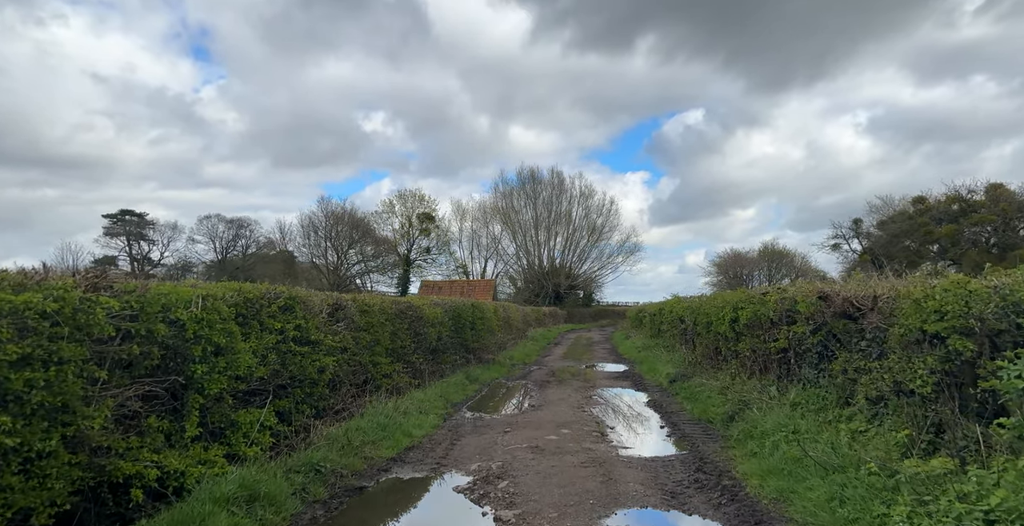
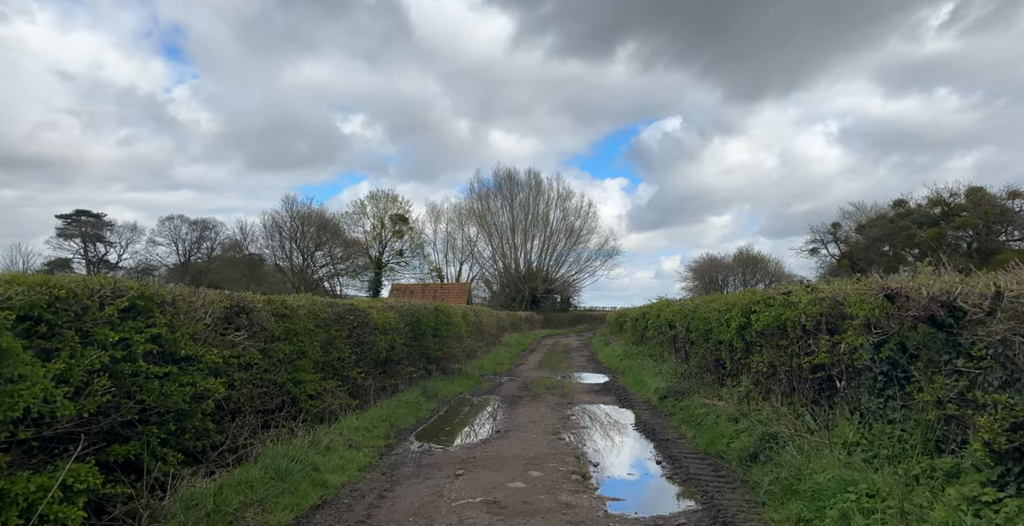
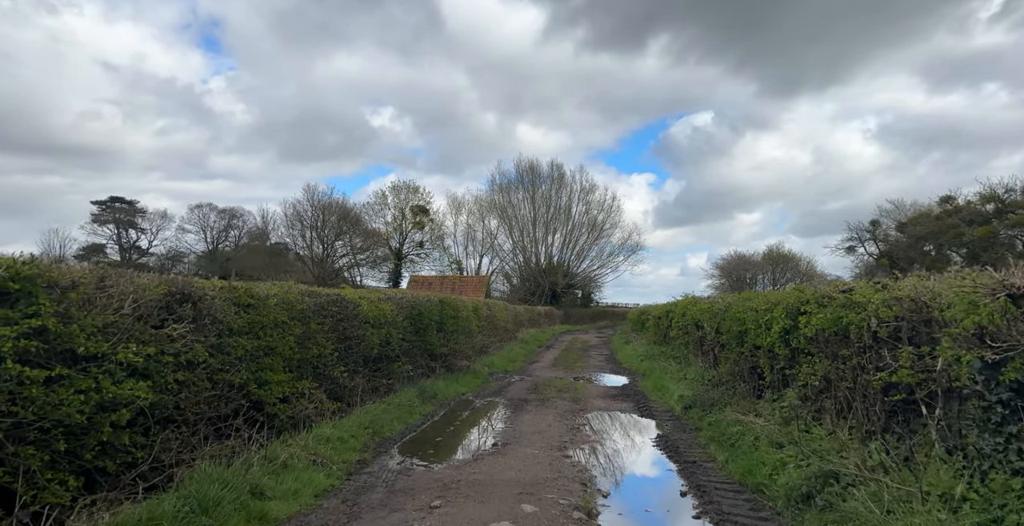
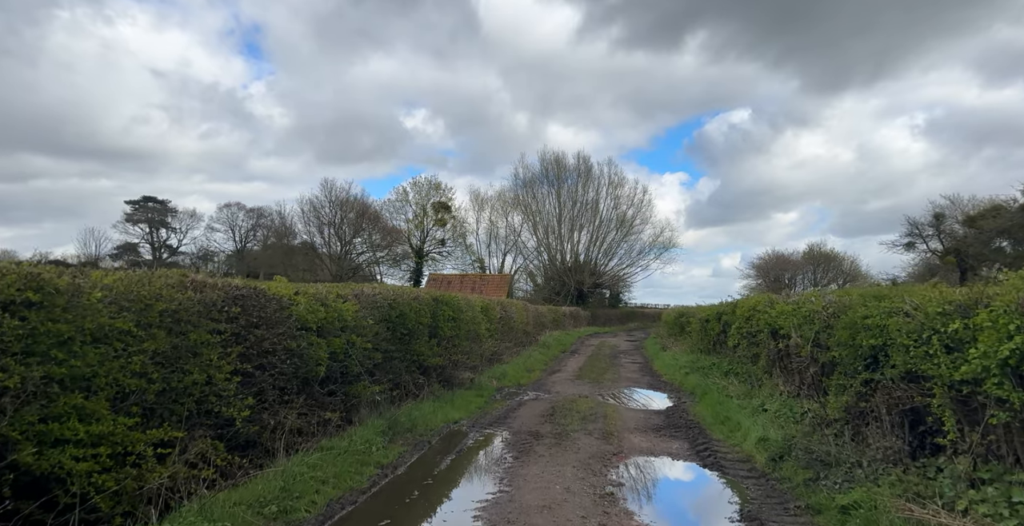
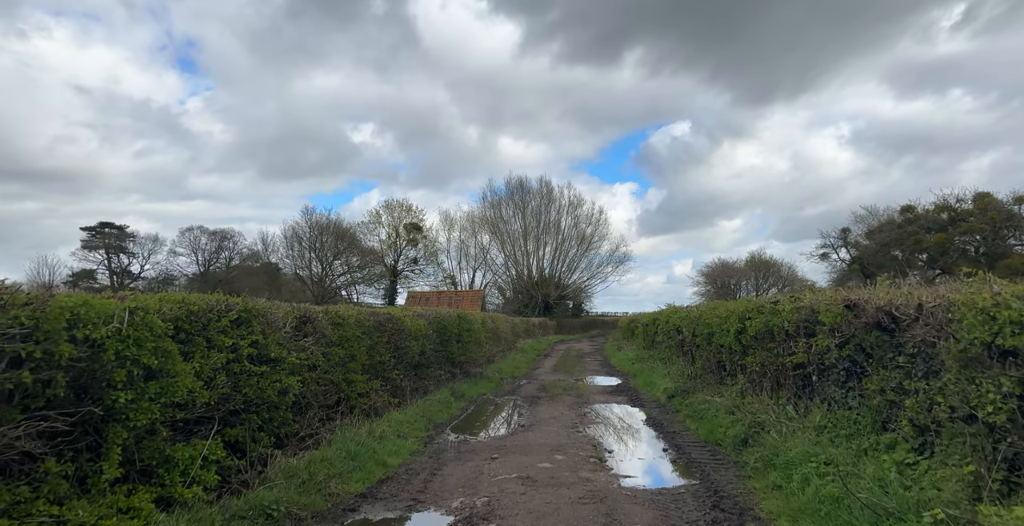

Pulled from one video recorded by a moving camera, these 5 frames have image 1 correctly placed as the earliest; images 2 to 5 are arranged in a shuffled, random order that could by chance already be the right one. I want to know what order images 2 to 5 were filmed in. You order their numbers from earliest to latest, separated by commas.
5, 2, 3, 4
